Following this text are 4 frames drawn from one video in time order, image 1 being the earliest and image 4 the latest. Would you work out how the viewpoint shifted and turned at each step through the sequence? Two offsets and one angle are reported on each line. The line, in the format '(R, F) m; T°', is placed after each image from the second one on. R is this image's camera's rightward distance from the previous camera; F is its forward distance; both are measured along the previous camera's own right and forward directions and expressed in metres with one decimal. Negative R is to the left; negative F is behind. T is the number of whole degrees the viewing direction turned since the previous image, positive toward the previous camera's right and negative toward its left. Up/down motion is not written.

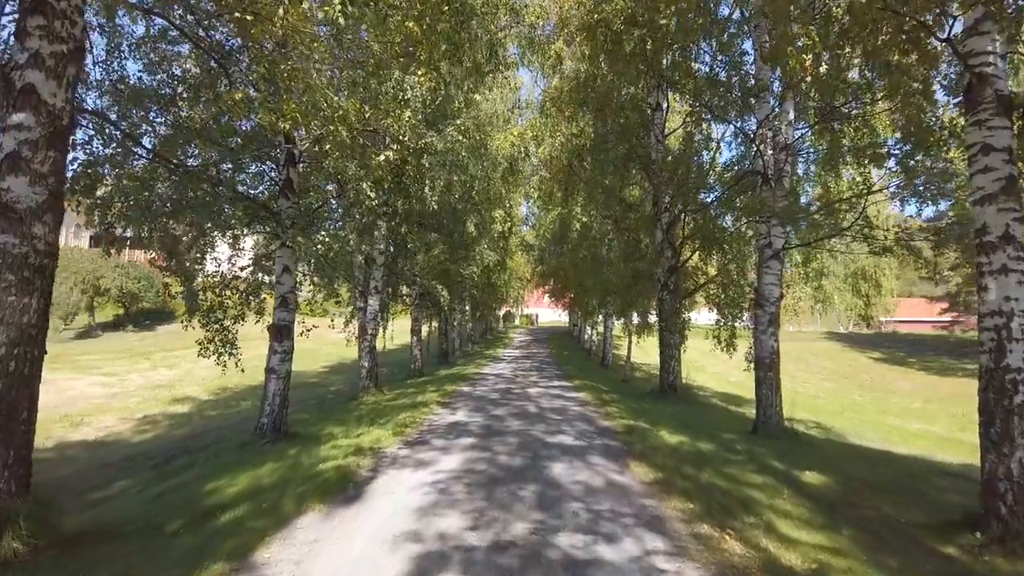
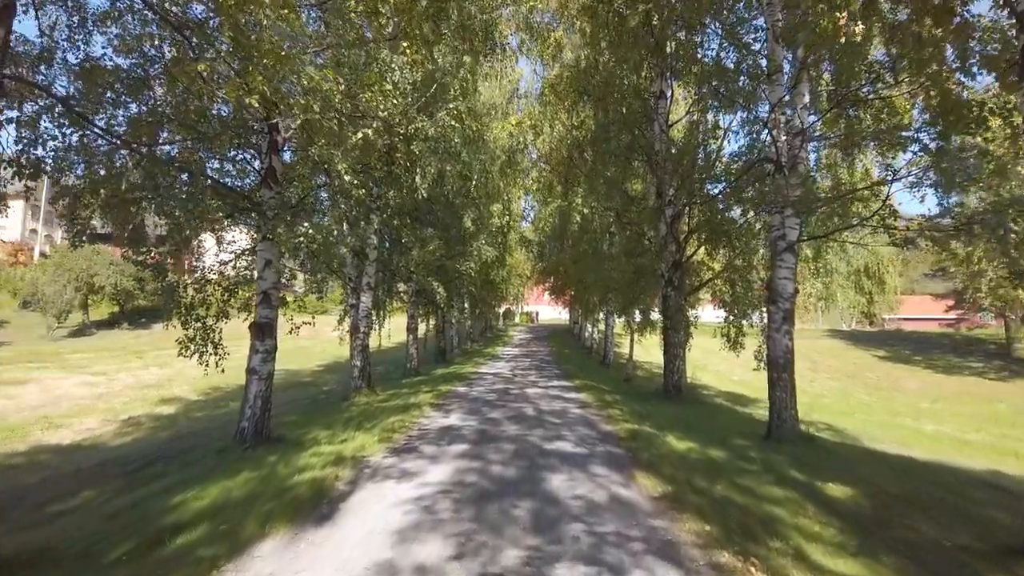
(+0.1, +0.6) m; 0°
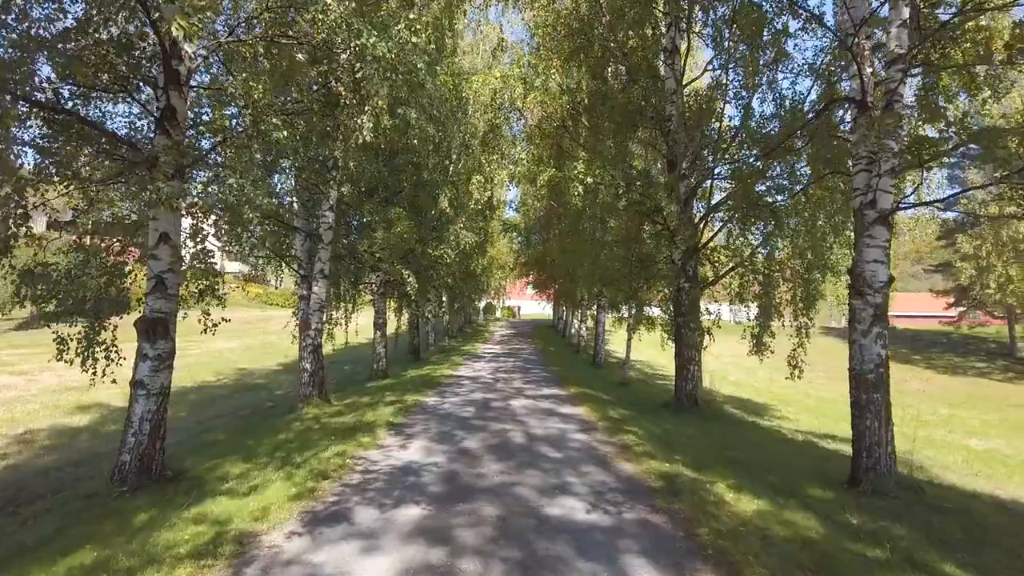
(0.0, +2.6) m; +1°
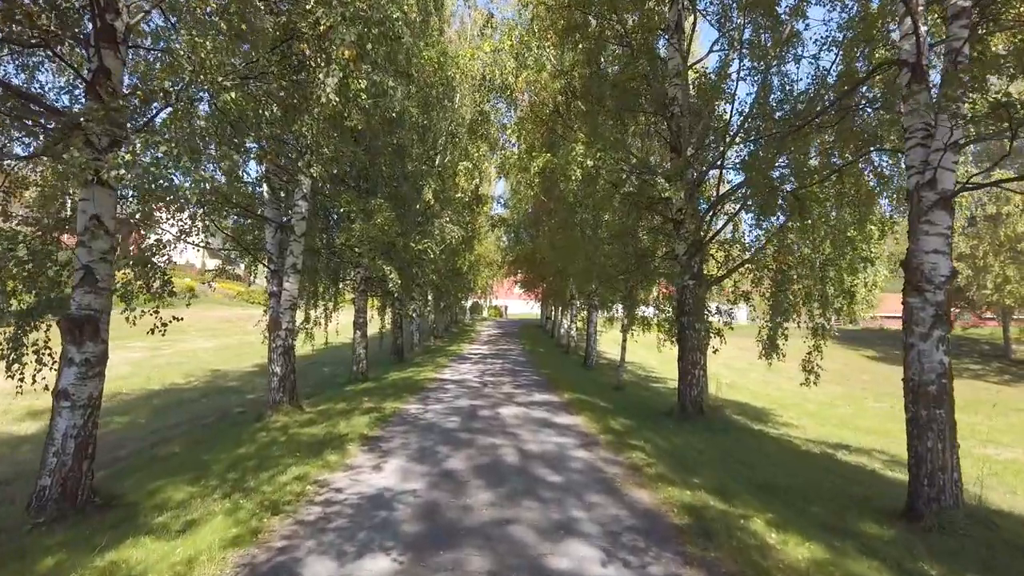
(0.0, +1.0) m; +1°
